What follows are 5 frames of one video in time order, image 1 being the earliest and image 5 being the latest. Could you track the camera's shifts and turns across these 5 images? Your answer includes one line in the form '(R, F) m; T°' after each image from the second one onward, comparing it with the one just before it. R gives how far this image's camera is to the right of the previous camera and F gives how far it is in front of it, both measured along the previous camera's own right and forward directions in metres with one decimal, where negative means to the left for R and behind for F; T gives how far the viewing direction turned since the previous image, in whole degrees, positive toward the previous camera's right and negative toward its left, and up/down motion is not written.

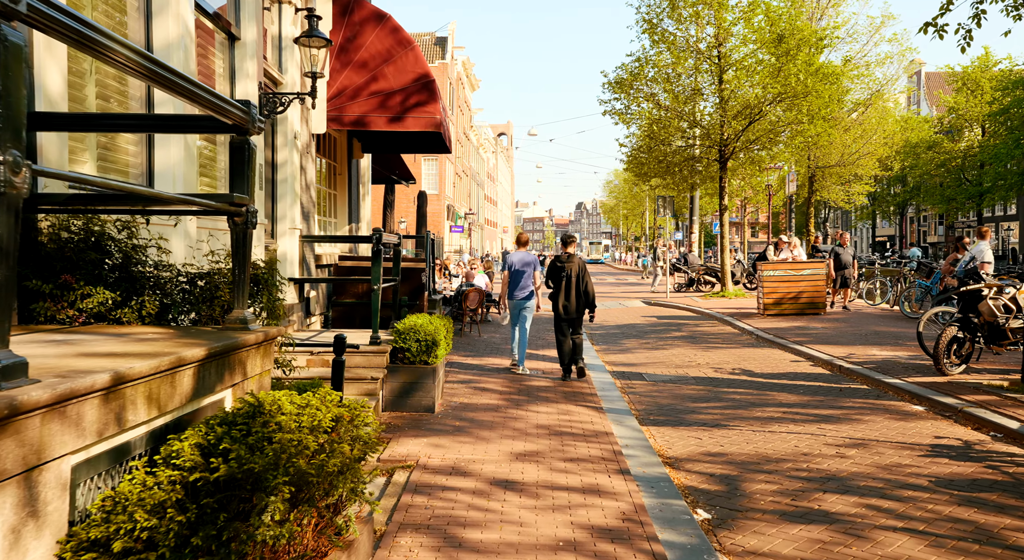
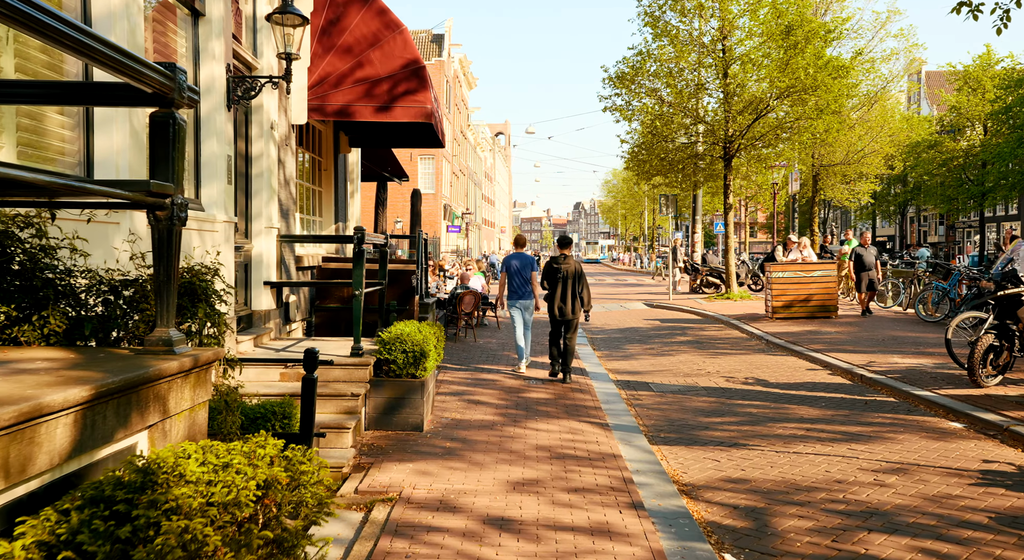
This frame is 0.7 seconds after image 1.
(0.0, +0.8) m; 0°
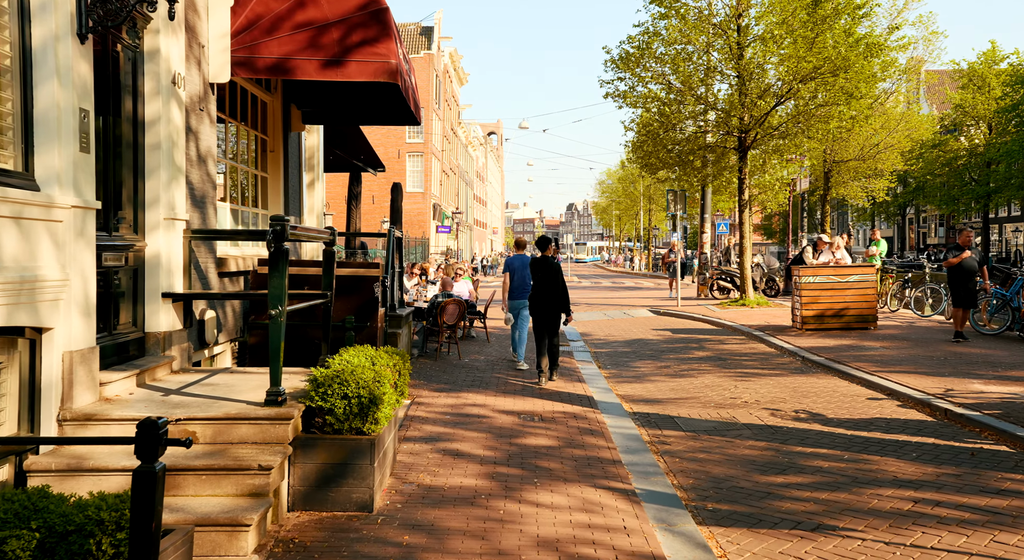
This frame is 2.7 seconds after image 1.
(0.0, +2.3) m; 0°
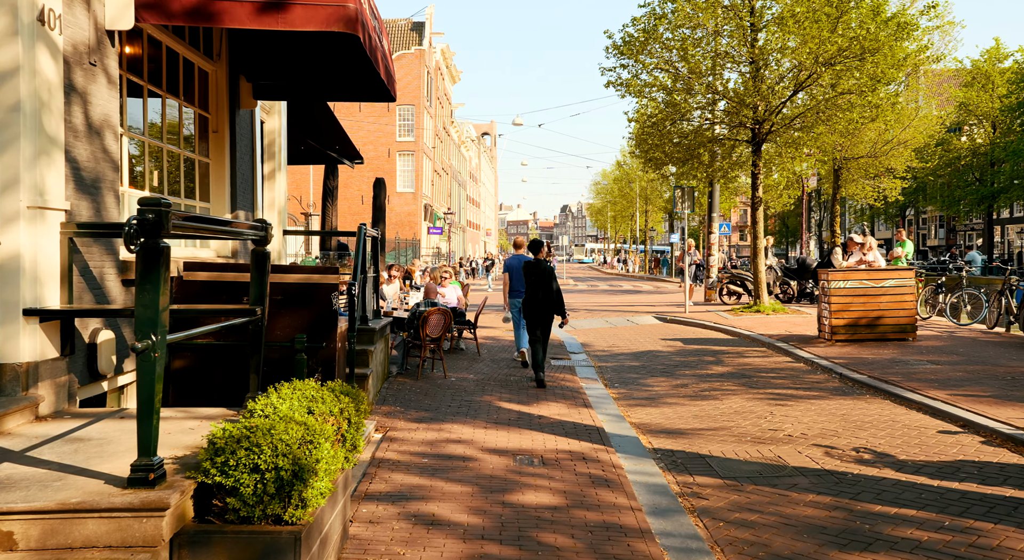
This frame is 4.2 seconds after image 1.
(0.0, +1.7) m; 0°
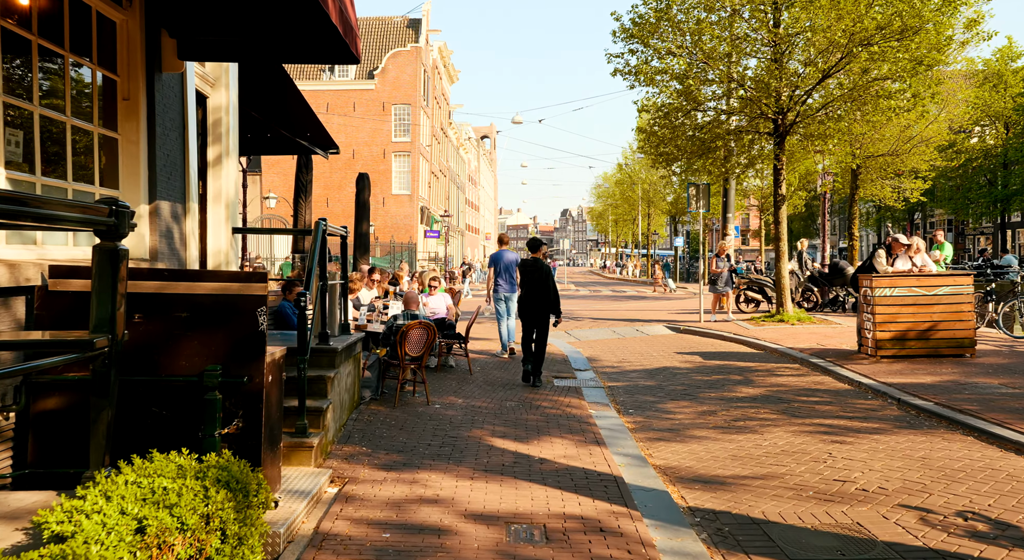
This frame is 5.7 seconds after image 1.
(0.0, +1.8) m; 0°
